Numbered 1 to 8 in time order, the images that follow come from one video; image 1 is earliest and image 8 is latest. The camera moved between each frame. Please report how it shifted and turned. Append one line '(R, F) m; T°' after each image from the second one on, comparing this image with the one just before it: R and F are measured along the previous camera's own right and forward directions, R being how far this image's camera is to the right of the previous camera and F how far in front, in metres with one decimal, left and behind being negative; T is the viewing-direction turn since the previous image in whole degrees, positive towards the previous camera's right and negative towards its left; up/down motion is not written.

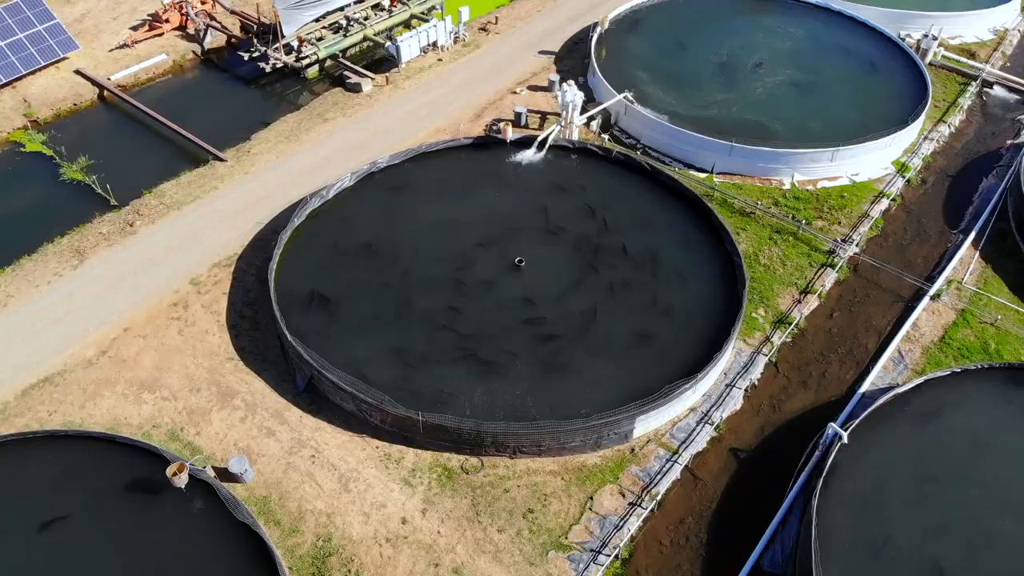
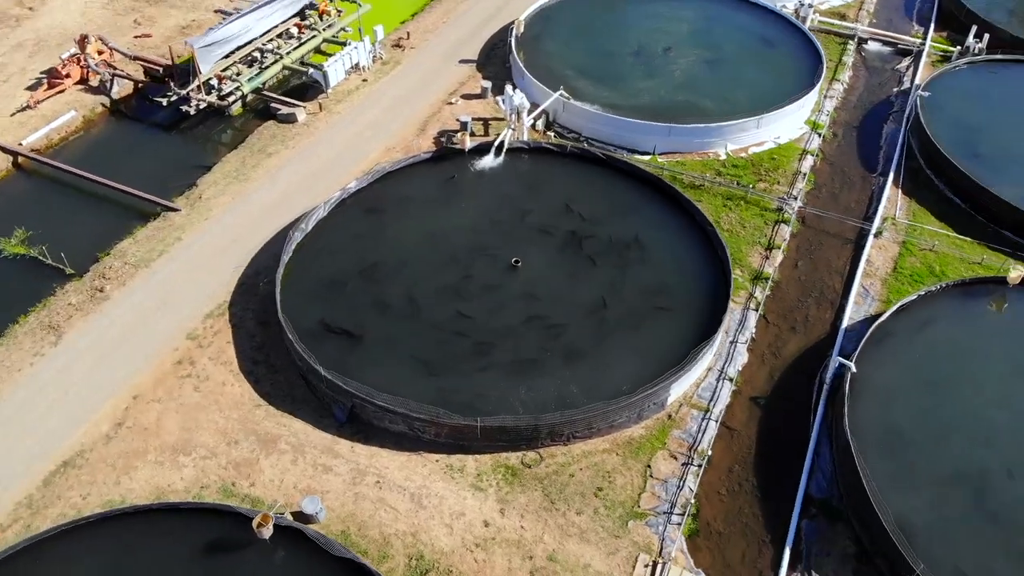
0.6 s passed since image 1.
(-3.4, -0.4) m; +10°
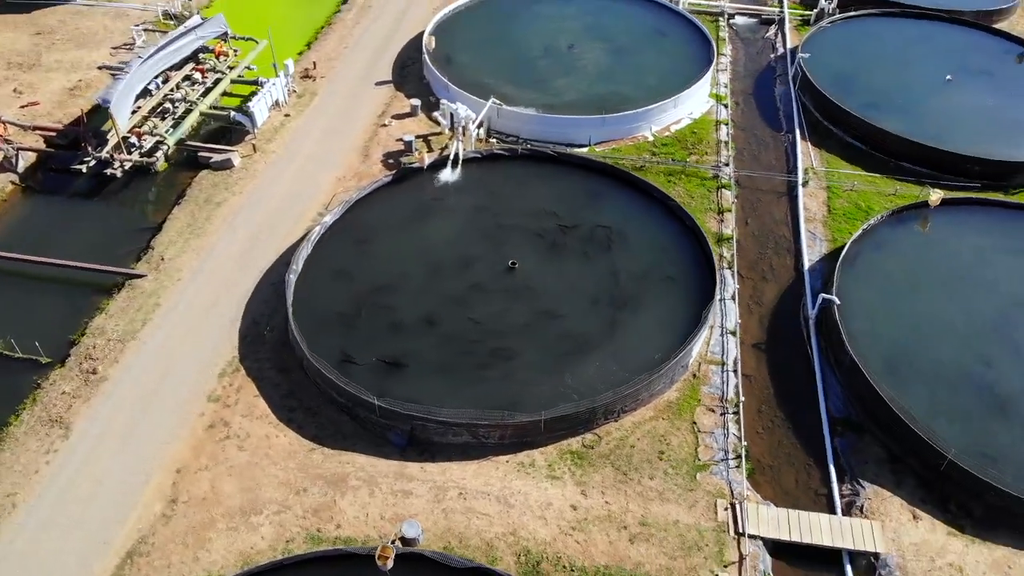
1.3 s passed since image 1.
(-4.0, -0.5) m; +11°
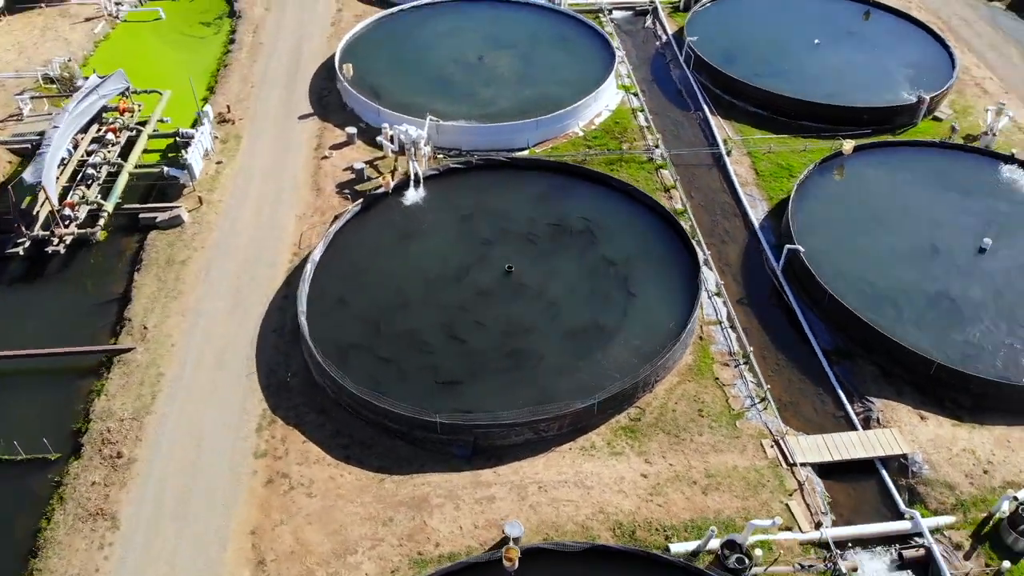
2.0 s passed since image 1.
(-4.2, -0.4) m; +11°
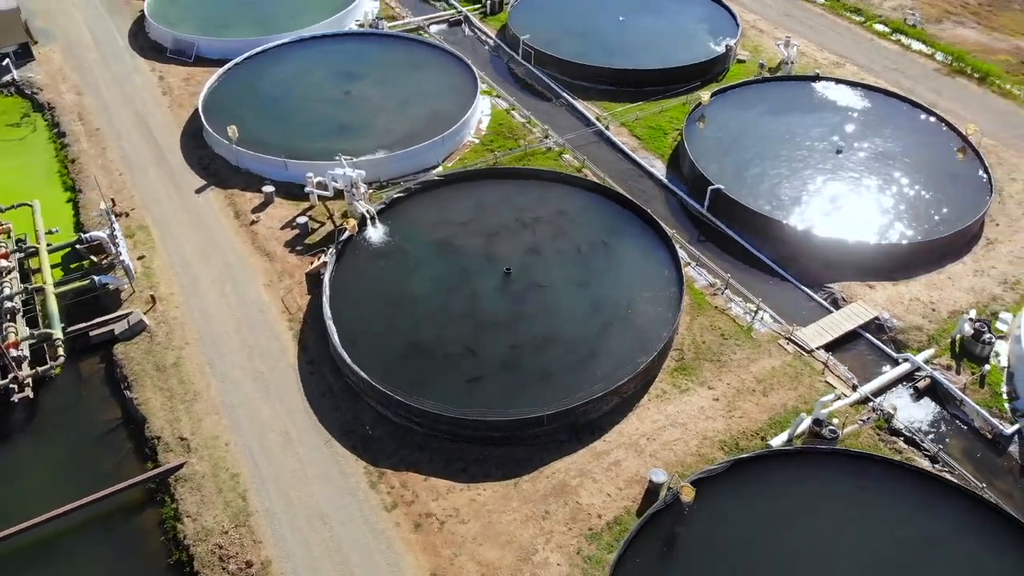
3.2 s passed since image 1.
(-7.4, -0.3) m; +19°
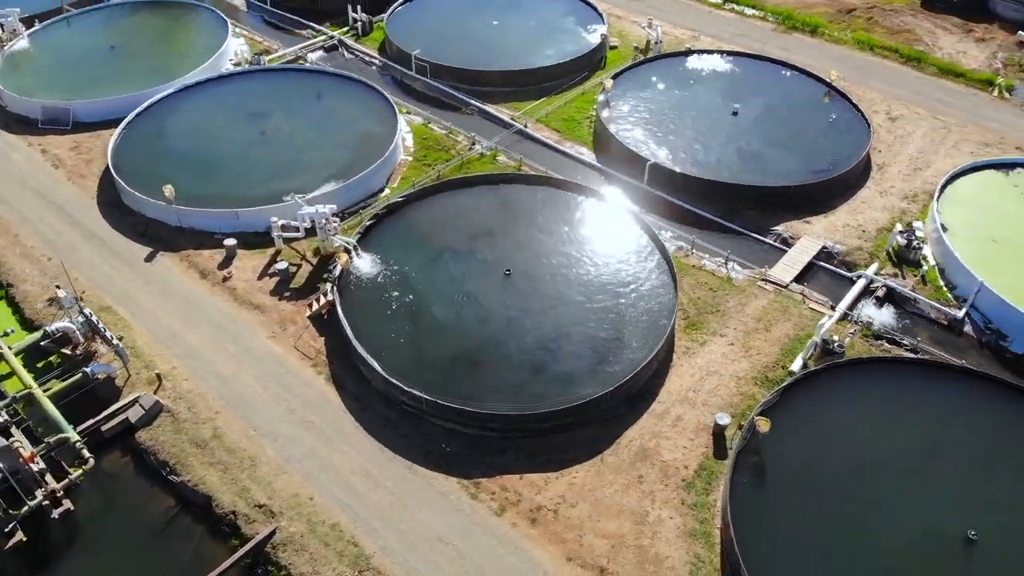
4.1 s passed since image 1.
(-5.7, -0.4) m; +14°
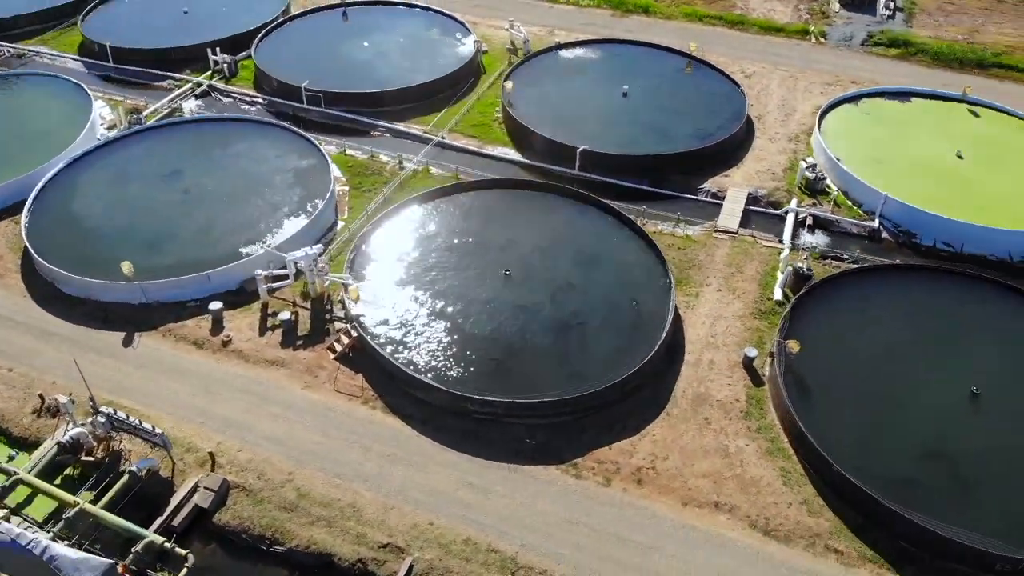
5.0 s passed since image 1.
(-6.6, -0.3) m; +15°
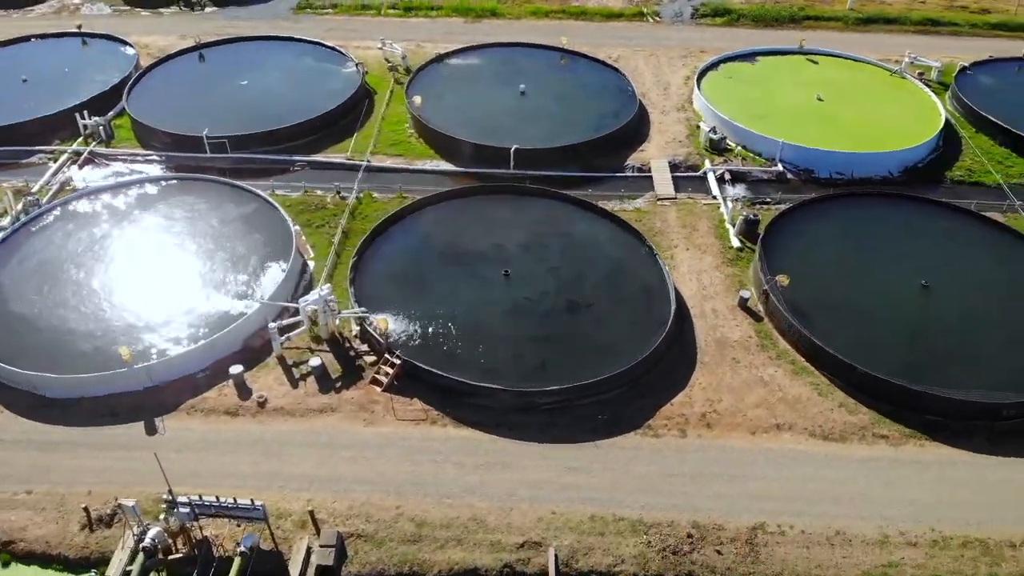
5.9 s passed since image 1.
(-6.9, -0.2) m; +15°
